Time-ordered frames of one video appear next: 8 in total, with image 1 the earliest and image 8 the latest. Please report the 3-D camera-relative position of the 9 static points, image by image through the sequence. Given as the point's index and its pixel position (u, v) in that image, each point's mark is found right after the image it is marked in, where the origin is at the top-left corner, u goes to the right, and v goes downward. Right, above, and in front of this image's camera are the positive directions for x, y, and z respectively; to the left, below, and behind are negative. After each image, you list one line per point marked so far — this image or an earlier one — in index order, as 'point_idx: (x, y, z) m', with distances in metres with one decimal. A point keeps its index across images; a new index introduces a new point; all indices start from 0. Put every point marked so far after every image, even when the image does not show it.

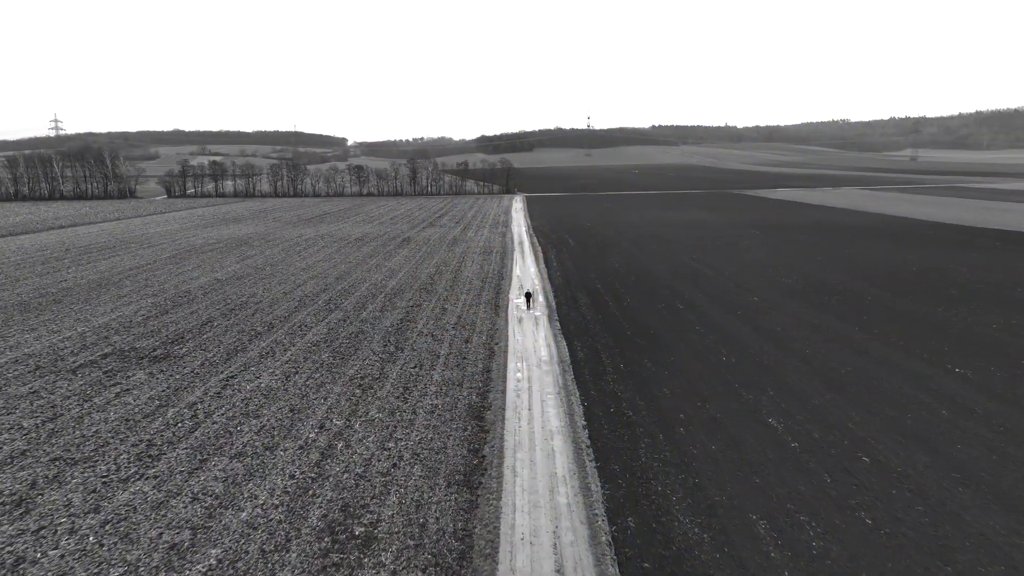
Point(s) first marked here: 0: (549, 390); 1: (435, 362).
0: (+0.9, -2.4, +17.2) m
1: (-2.0, -2.0, +19.6) m
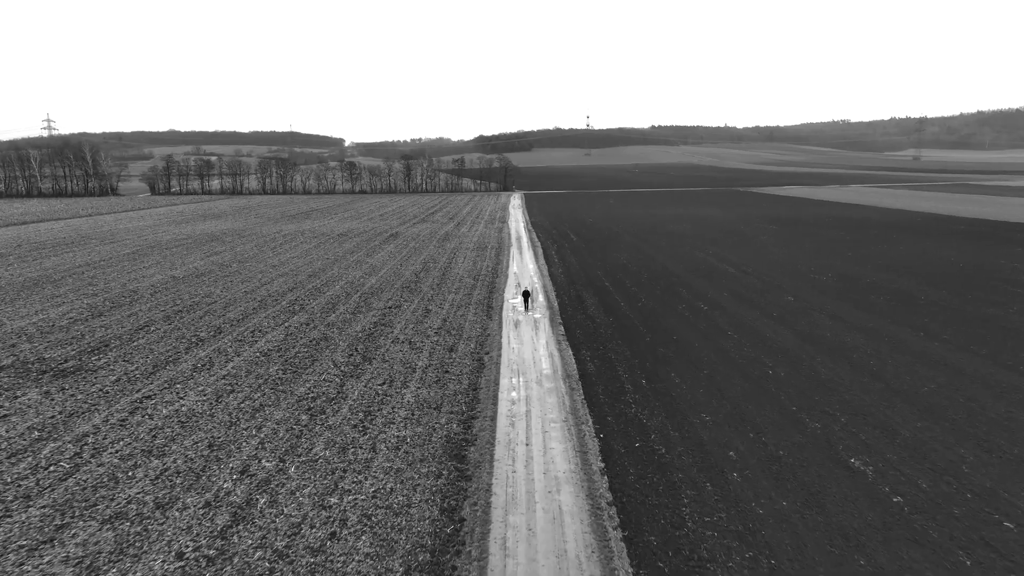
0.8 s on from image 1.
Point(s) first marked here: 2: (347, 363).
0: (+0.7, -2.3, +13.3) m
1: (-2.2, -1.9, +15.7) m
2: (-3.7, -1.7, +16.9) m
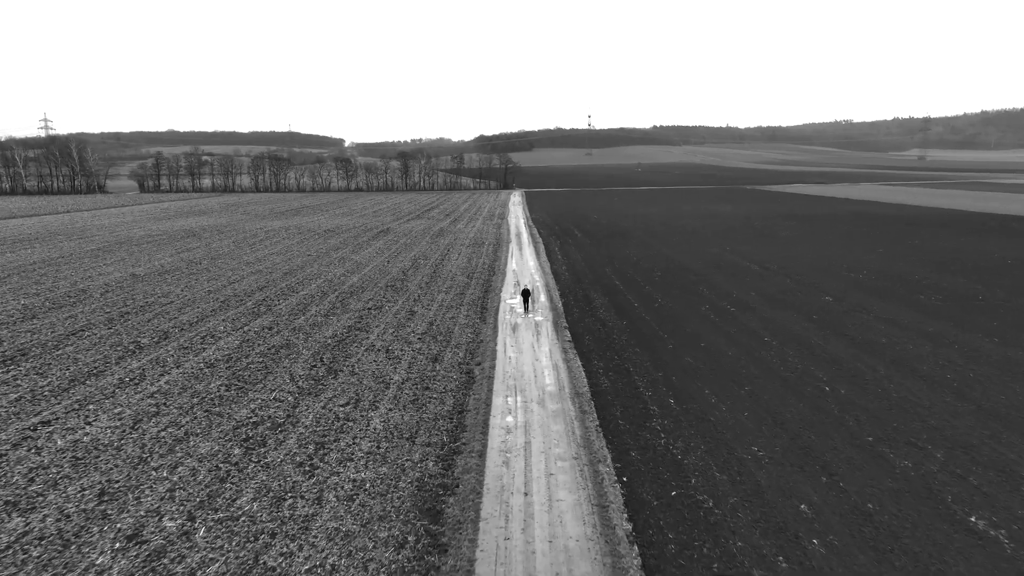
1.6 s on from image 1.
0: (+0.7, -2.2, +10.2) m
1: (-2.2, -1.9, +12.6) m
2: (-3.8, -1.7, +13.9) m
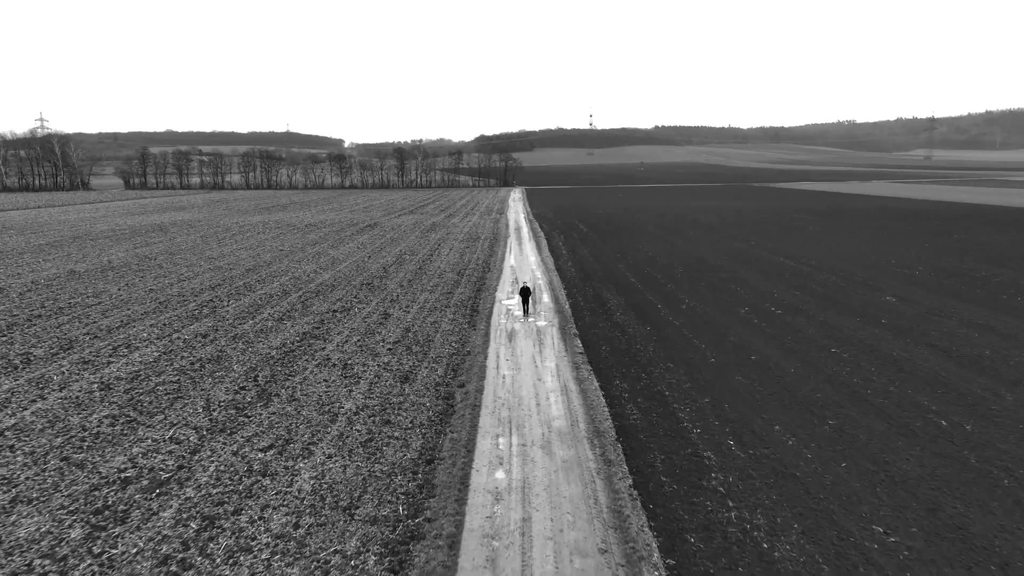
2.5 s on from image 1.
0: (+0.6, -2.1, +6.6) m
1: (-2.3, -1.8, +9.0) m
2: (-3.9, -1.6, +10.2) m
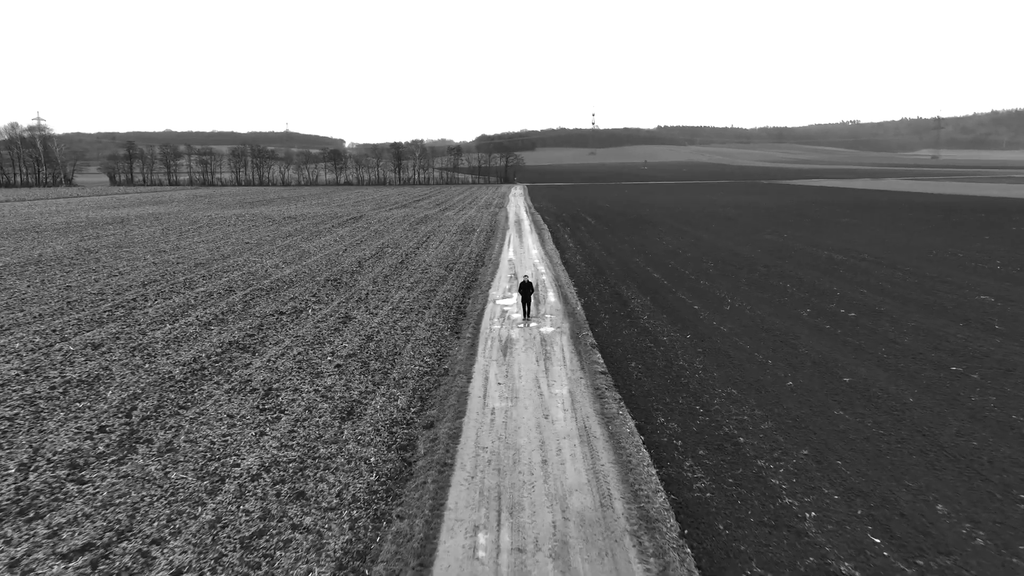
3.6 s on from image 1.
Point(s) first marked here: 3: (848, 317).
0: (+0.5, -2.1, +2.9) m
1: (-2.4, -1.7, +5.3) m
2: (-4.0, -1.5, +6.6) m
3: (+5.7, -0.5, +12.5) m
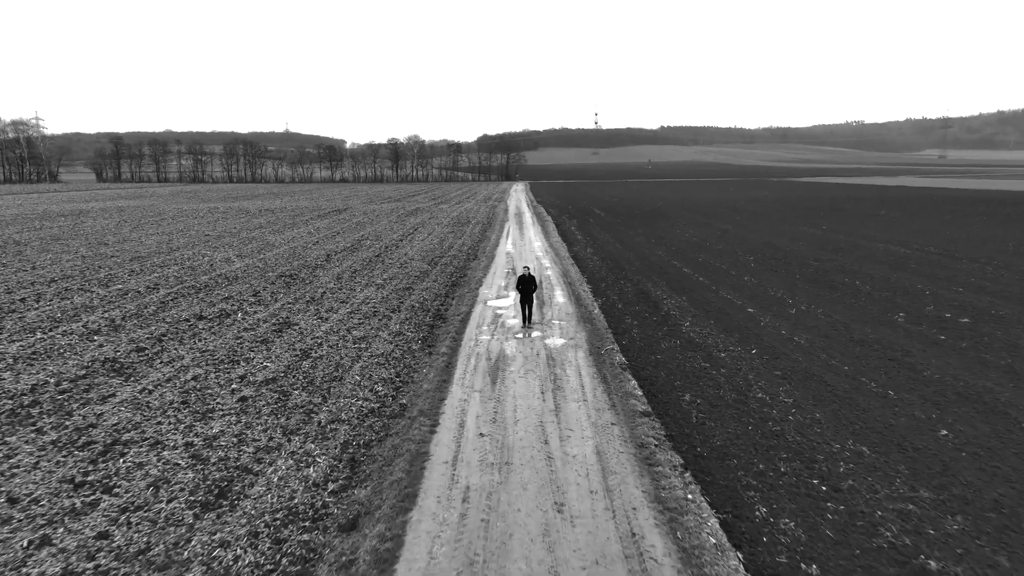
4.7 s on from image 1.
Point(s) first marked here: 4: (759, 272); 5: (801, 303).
0: (+0.4, -2.0, -0.4) m
1: (-2.5, -1.6, +2.0) m
2: (-4.1, -1.5, +3.3) m
3: (+5.6, -0.4, +9.2) m
4: (+4.6, +0.3, +13.9) m
5: (+4.2, -0.2, +10.9) m
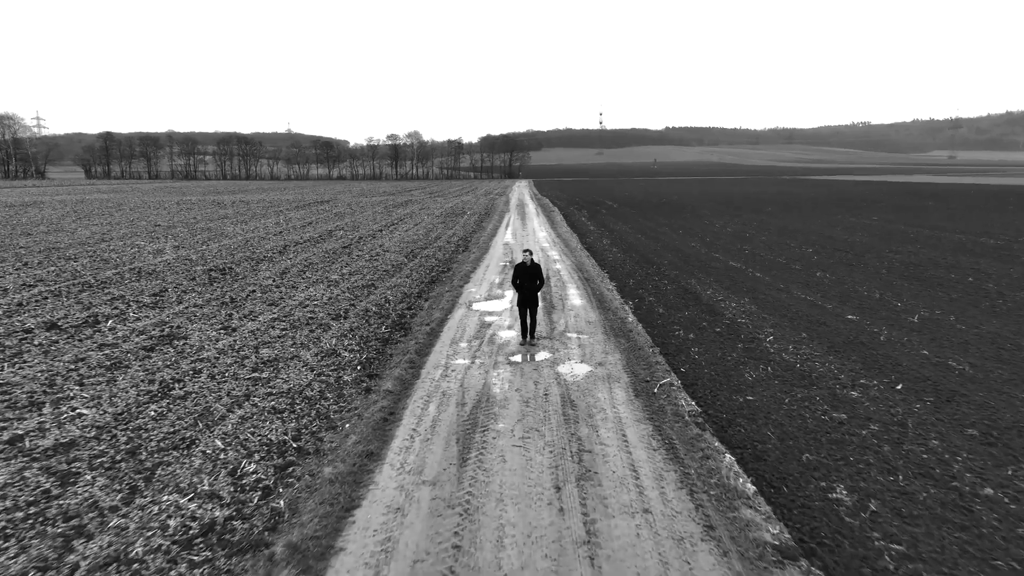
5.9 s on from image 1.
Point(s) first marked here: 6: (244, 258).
0: (+0.3, -1.9, -3.5) m
1: (-2.6, -1.6, -1.1) m
2: (-4.1, -1.4, +0.1) m
3: (+5.6, -0.4, +6.0) m
4: (+4.6, +0.3, +10.7) m
5: (+4.2, -0.2, +7.7) m
6: (-4.4, +0.5, +12.4) m
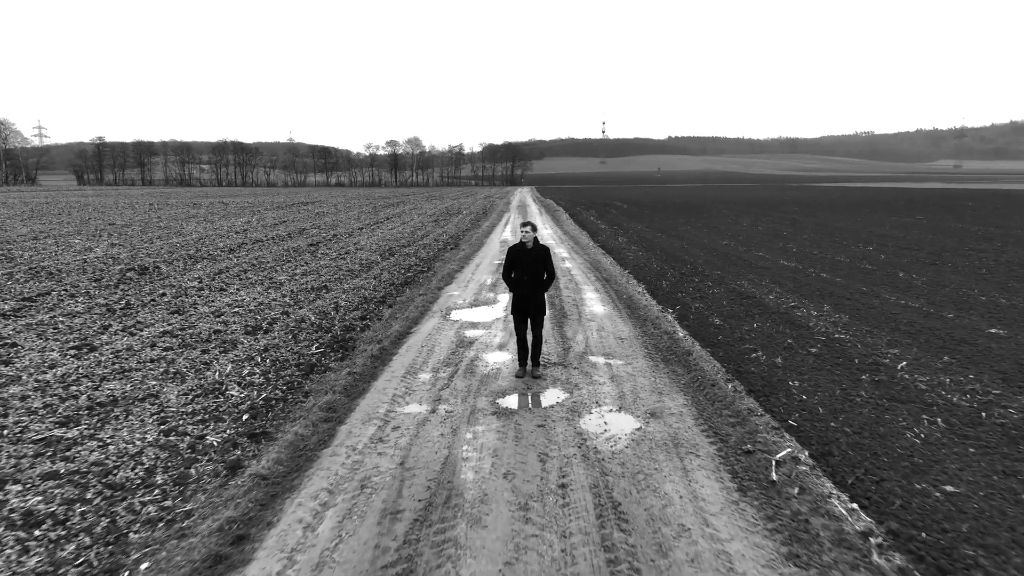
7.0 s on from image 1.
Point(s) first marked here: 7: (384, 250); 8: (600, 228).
0: (+0.2, -1.8, -5.8) m
1: (-2.6, -1.5, -3.4) m
2: (-4.2, -1.3, -2.1) m
3: (+5.5, -0.4, +3.8) m
4: (+4.6, +0.3, +8.5) m
5: (+4.1, -0.2, +5.4) m
6: (-4.5, +0.4, +10.2) m
7: (-1.9, +0.5, +10.9) m
8: (+1.8, +1.2, +15.4) m
